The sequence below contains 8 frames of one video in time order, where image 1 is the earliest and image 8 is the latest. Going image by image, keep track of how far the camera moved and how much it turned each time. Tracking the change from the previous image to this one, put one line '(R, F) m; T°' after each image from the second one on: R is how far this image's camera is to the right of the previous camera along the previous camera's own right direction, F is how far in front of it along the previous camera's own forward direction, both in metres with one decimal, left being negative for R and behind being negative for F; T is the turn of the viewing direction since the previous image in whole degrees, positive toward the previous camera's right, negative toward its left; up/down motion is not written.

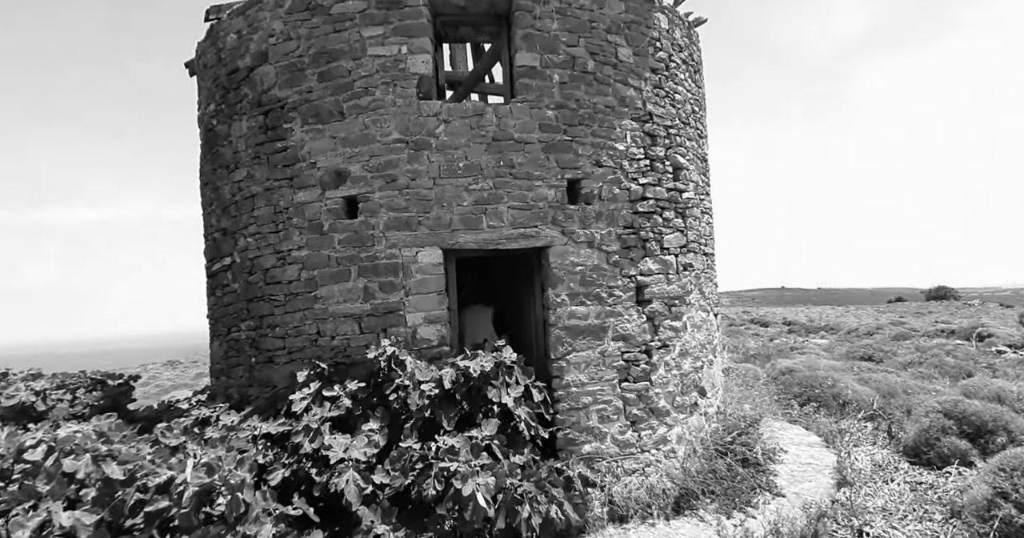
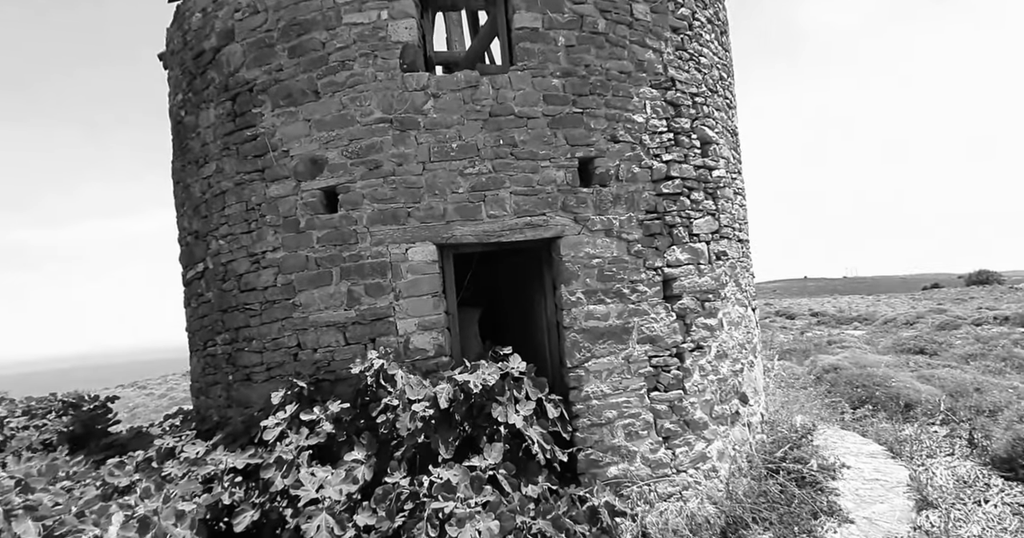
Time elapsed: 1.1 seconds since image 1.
(+0.1, +0.7) m; -2°
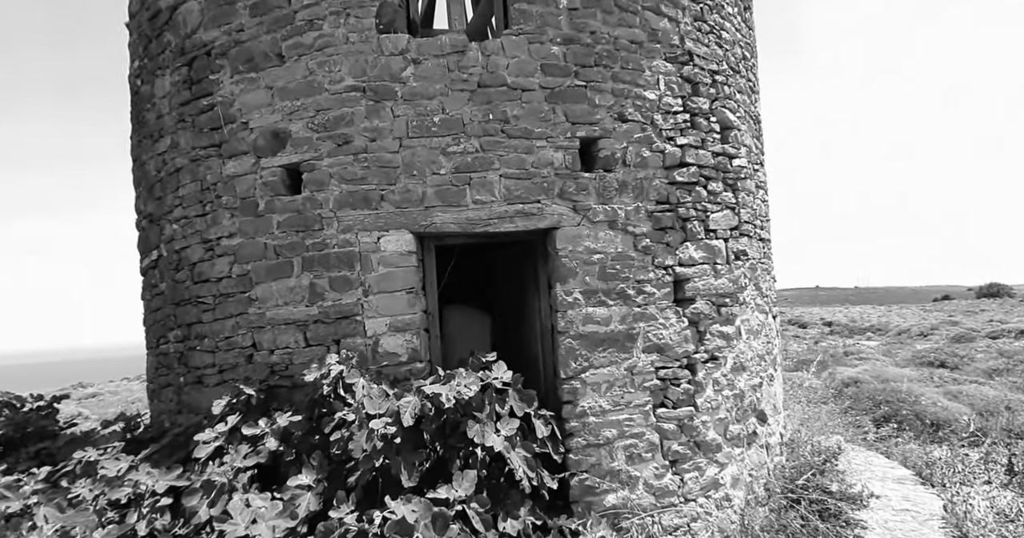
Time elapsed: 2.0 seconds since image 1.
(+0.1, +0.6) m; -1°
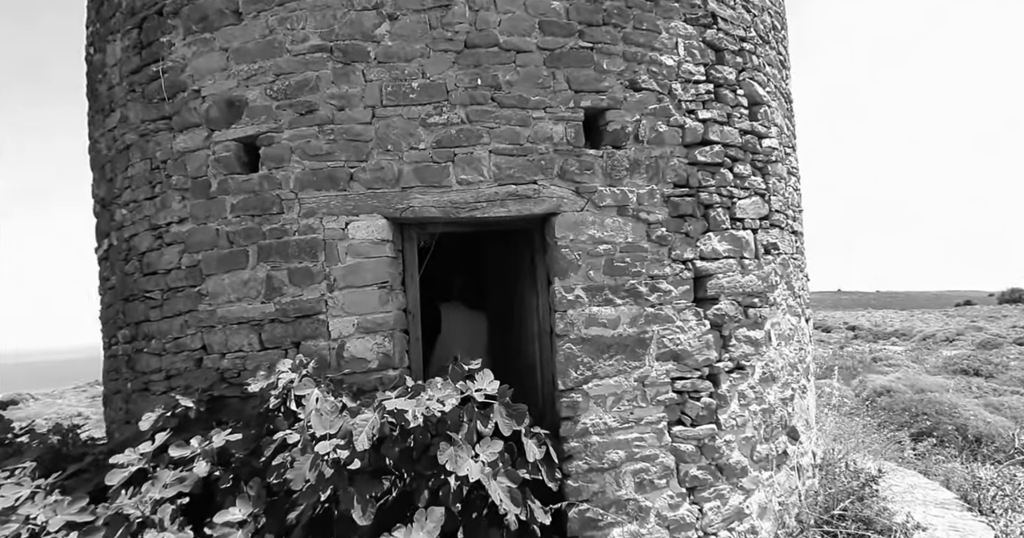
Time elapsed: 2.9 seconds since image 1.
(+0.1, +0.5) m; -1°
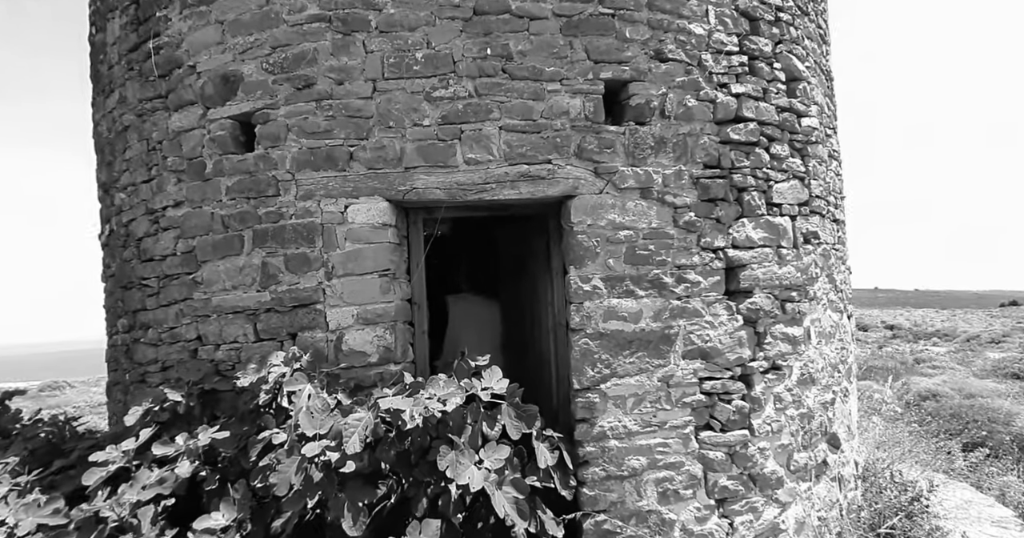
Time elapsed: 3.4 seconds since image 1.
(+0.1, +0.3) m; -3°
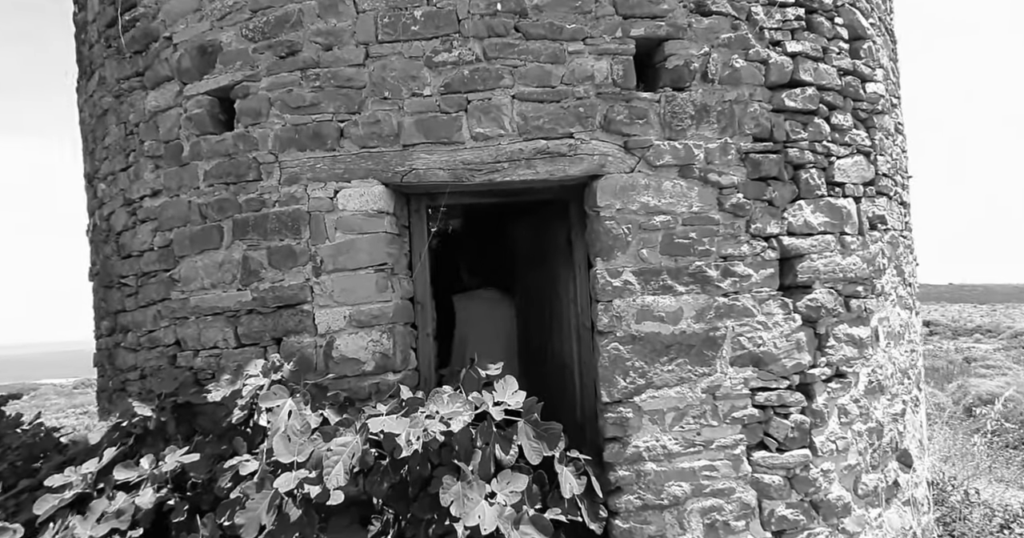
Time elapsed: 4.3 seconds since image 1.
(0.0, +0.4) m; -3°
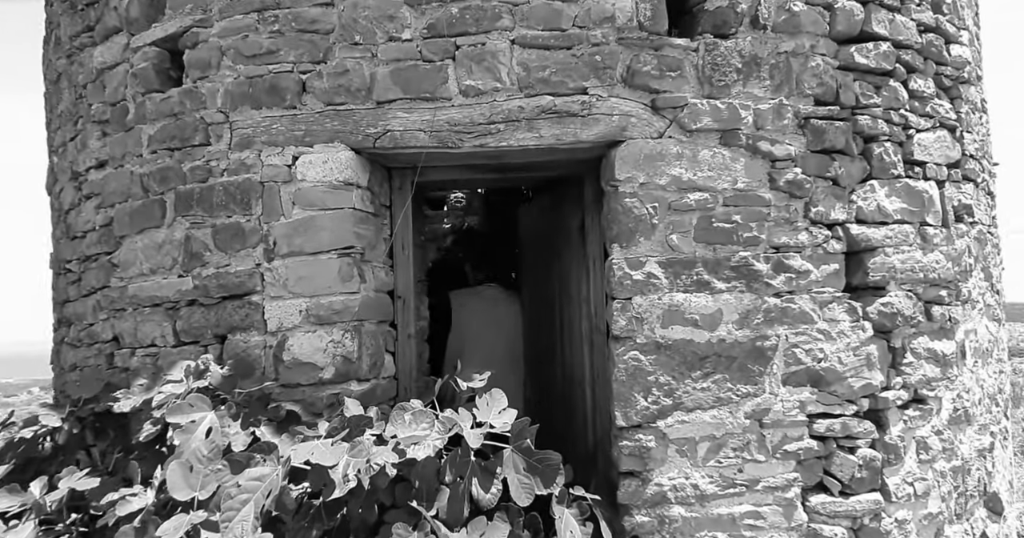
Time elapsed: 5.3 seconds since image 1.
(+0.1, +0.5) m; -3°
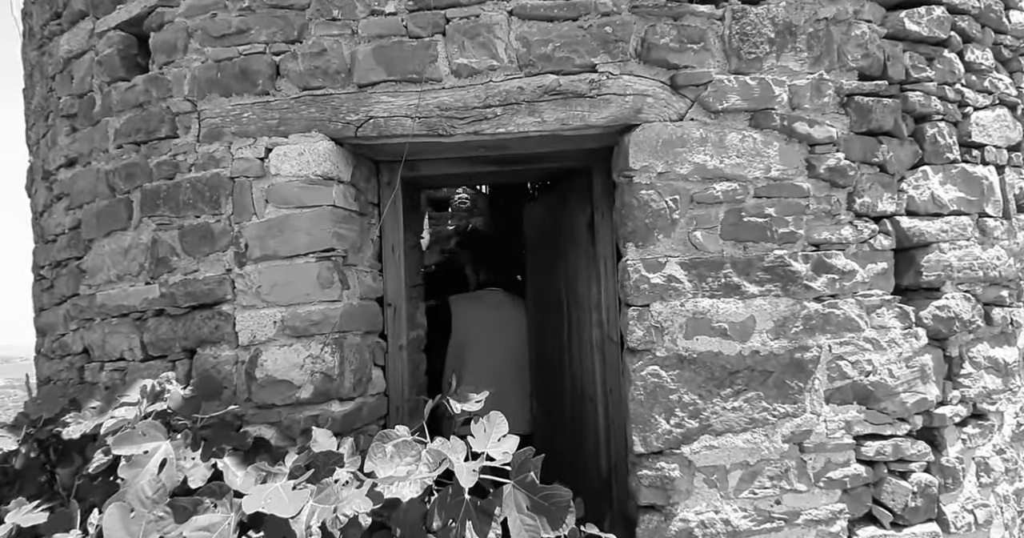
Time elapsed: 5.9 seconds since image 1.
(0.0, +0.2) m; -2°
